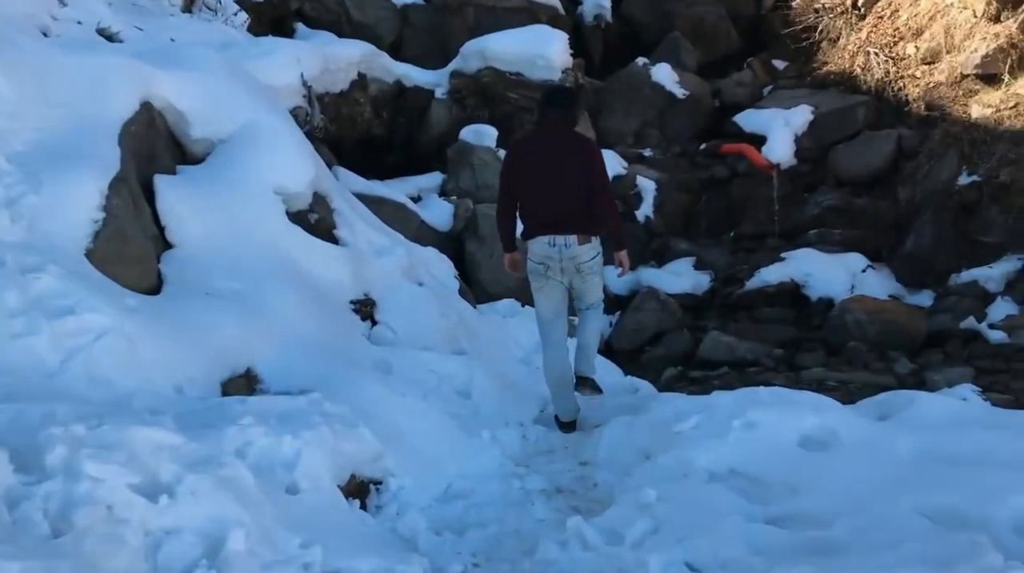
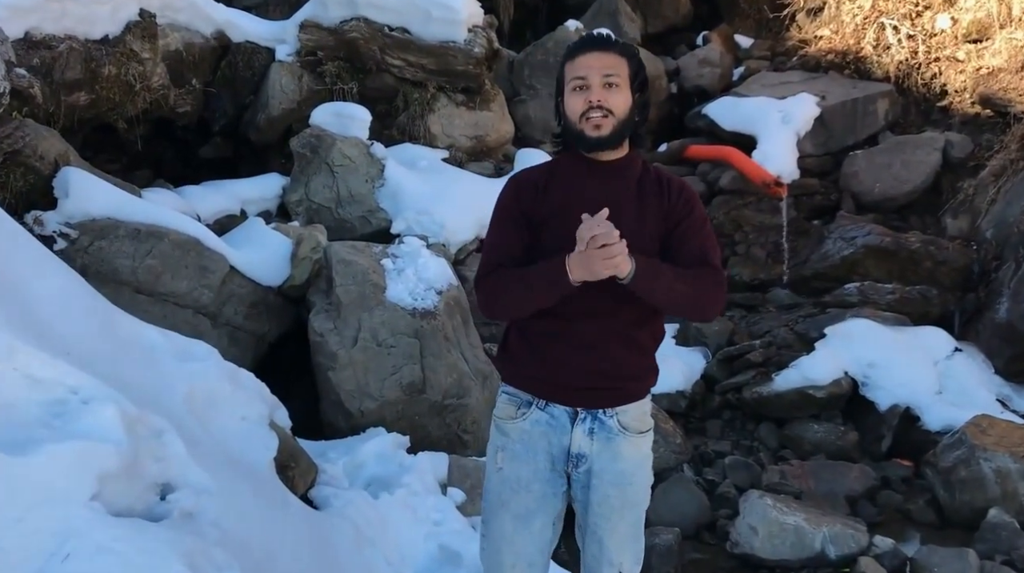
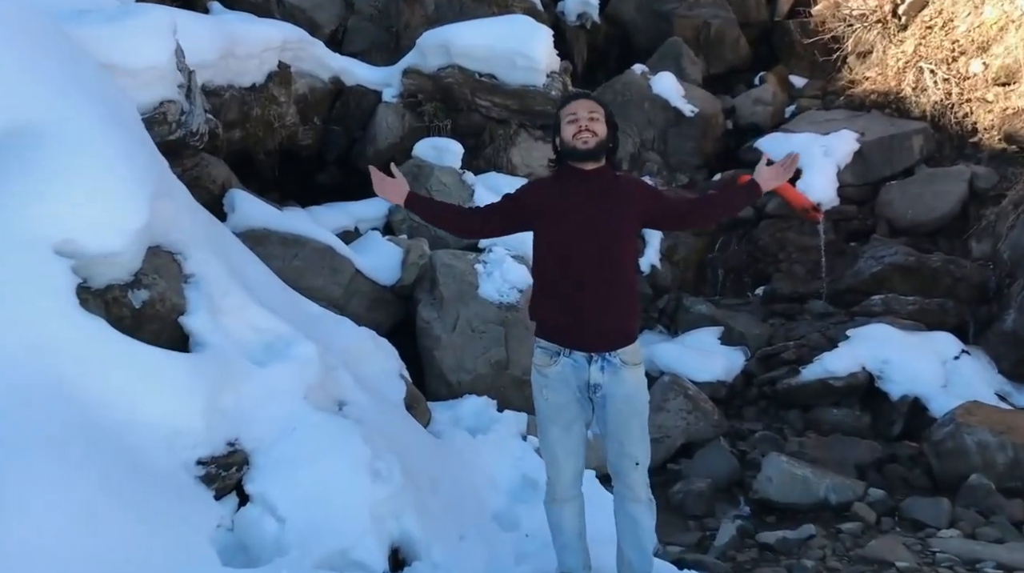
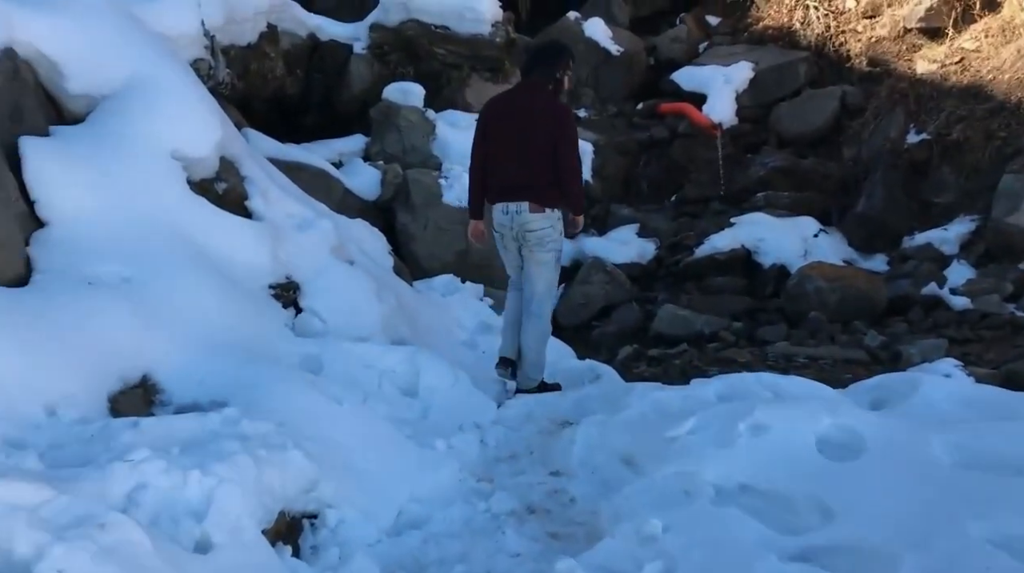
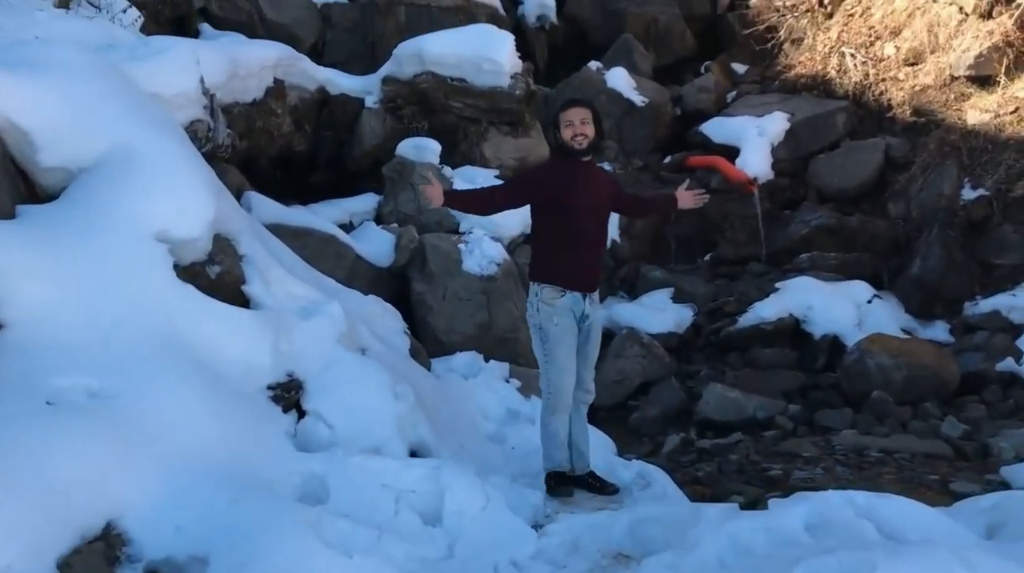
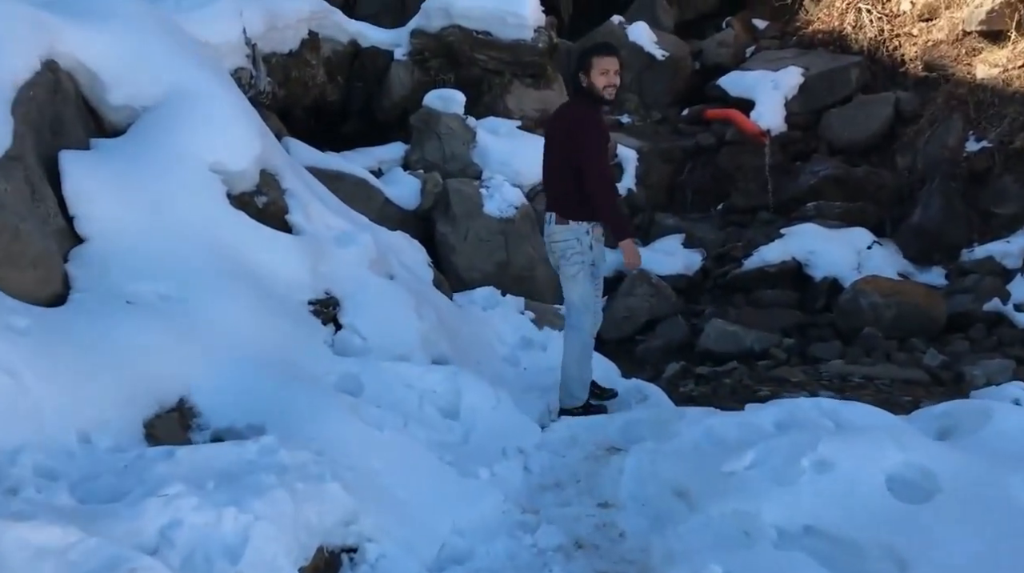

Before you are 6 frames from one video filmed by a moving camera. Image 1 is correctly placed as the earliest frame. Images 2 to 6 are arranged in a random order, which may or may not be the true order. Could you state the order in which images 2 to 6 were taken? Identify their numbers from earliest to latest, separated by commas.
4, 6, 5, 3, 2
